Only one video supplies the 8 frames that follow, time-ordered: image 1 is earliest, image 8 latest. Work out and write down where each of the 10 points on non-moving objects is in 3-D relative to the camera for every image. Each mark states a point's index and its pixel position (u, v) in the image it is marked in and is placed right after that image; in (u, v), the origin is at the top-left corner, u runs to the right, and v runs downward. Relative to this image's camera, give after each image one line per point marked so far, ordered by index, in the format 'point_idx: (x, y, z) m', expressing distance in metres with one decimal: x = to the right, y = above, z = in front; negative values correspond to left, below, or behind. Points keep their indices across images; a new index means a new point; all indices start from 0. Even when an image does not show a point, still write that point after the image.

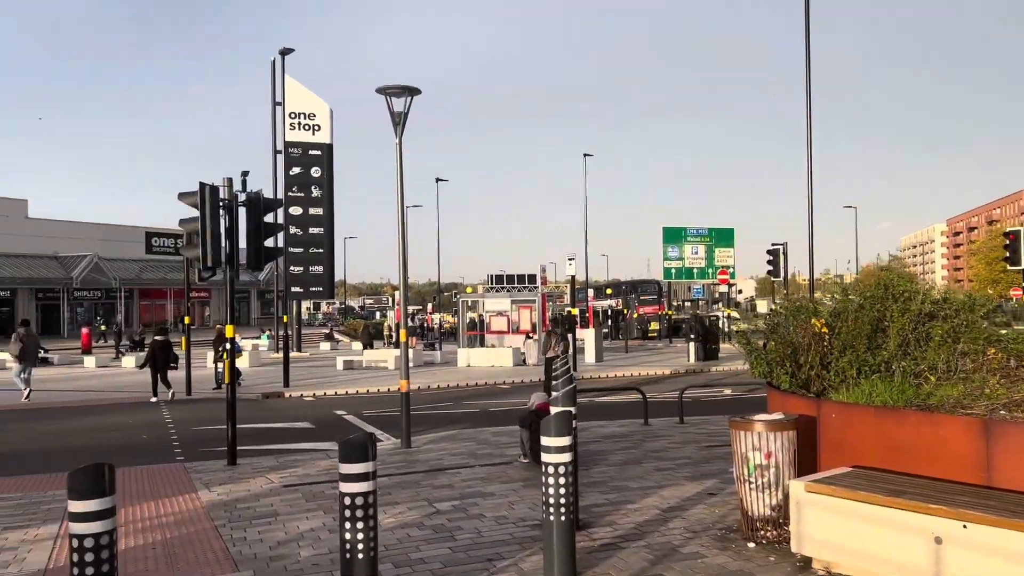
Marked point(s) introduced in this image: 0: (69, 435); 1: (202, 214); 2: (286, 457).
0: (-8.1, -2.7, +15.3) m
1: (-4.3, +1.0, +11.7) m
2: (-3.4, -2.5, +12.5) m
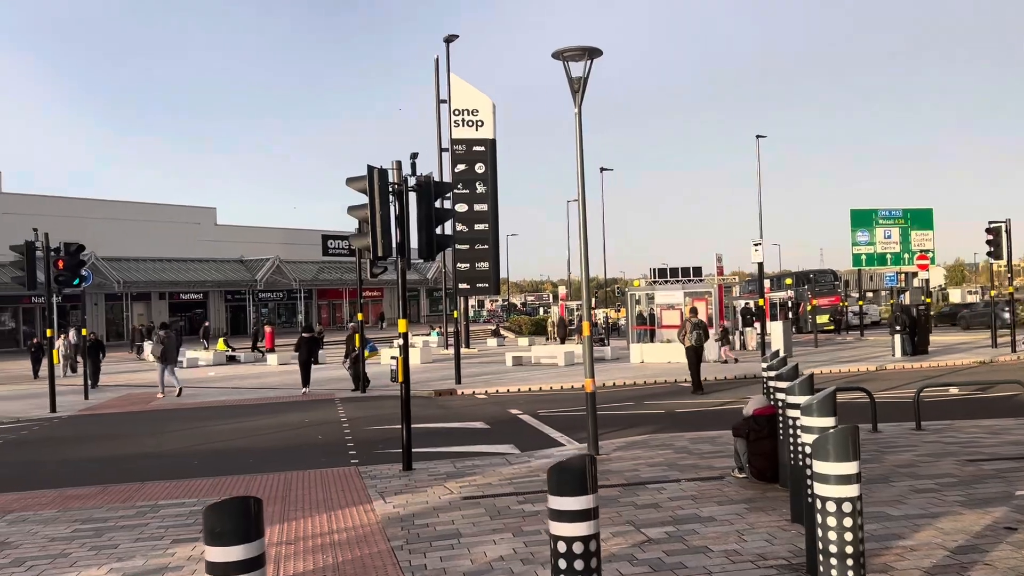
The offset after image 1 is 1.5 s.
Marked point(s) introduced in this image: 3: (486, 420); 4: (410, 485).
0: (-4.8, -2.6, +15.1) m
1: (-1.8, +1.1, +10.8) m
2: (-0.7, -2.4, +11.4) m
3: (-0.5, -2.6, +16.4) m
4: (-1.2, -2.4, +10.0) m
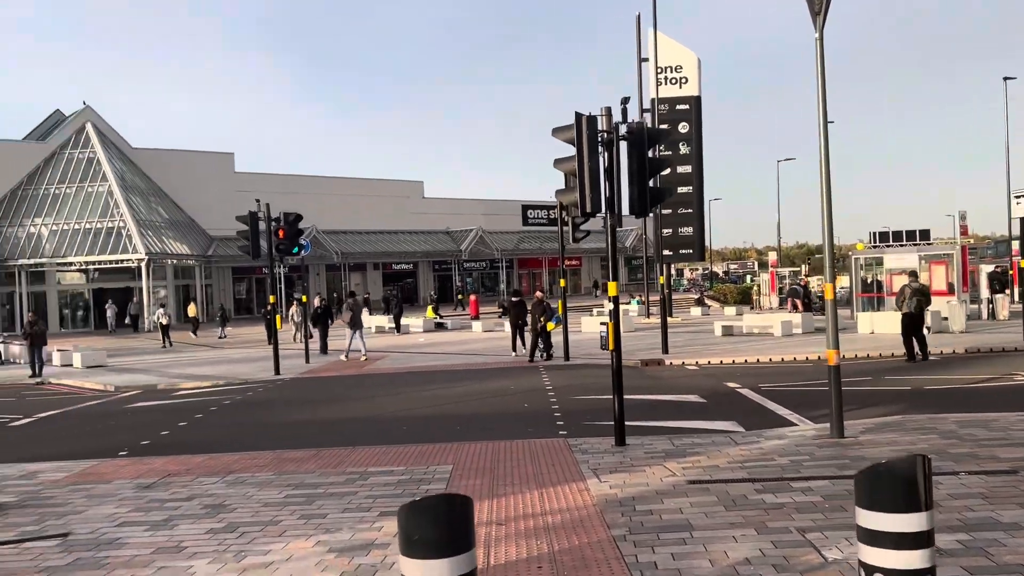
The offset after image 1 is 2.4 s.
0: (-1.0, -2.0, +14.9) m
1: (+0.8, +1.6, +9.9) m
2: (+2.1, -1.9, +10.3) m
3: (+3.4, -1.9, +15.1) m
4: (+1.2, -1.9, +9.1) m
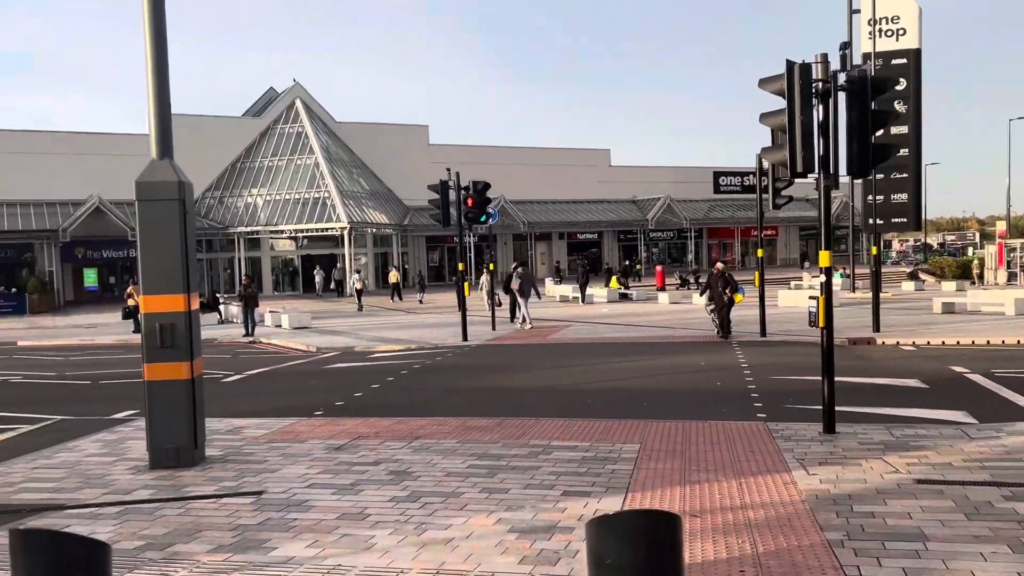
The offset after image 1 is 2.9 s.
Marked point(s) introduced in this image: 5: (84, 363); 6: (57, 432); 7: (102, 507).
0: (+2.2, -1.5, +14.3) m
1: (+2.9, +1.9, +8.9) m
2: (+4.3, -1.6, +9.1) m
3: (+6.6, -1.4, +13.5) m
4: (+3.1, -1.6, +8.1) m
5: (-9.2, -1.6, +18.0) m
6: (-5.6, -1.8, +10.2) m
7: (-3.3, -1.7, +6.7) m
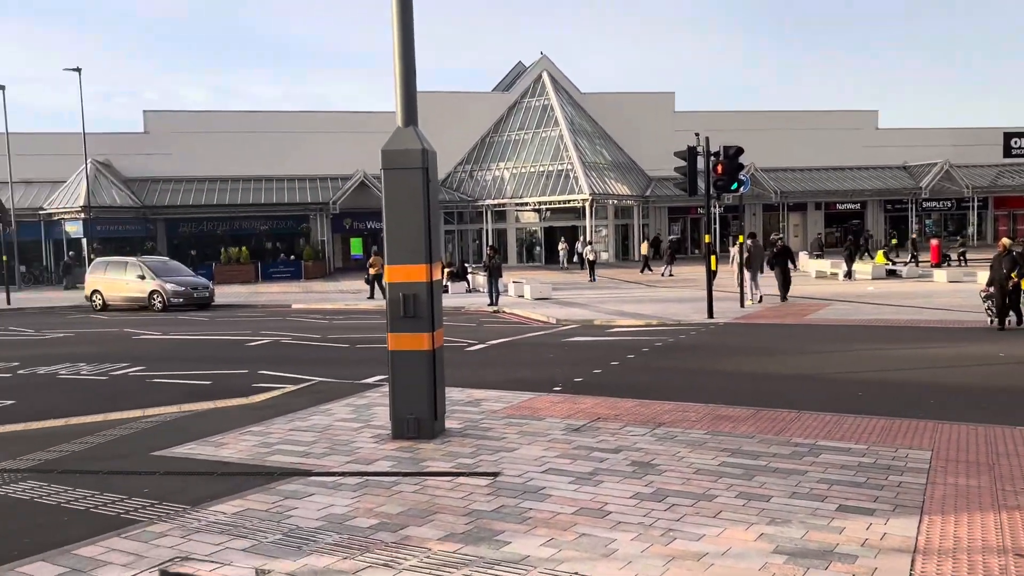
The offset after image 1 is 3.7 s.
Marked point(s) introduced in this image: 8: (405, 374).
0: (+6.1, -1.1, +12.4) m
1: (+5.3, +2.1, +6.9) m
2: (+6.6, -1.4, +6.9) m
3: (+10.1, -1.2, +10.4) m
4: (+5.2, -1.5, +6.2) m
5: (-3.8, -0.9, +19.2) m
6: (-2.5, -1.4, +10.7) m
7: (-1.3, -1.5, +6.6) m
8: (-1.0, -0.8, +7.9) m
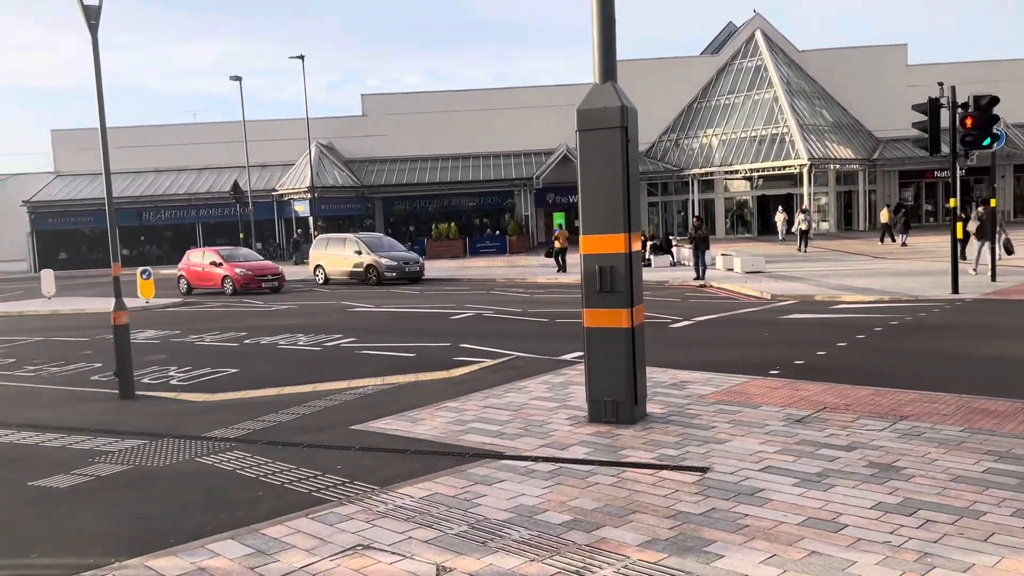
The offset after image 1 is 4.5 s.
0: (+8.7, -0.7, +9.9) m
1: (+6.6, +2.3, +4.7) m
2: (+7.9, -1.2, +4.5) m
3: (+12.1, -0.9, +7.1) m
4: (+6.4, -1.3, +4.2) m
5: (+0.8, -0.3, +18.9) m
6: (0.0, -1.0, +10.4) m
7: (+0.2, -1.3, +6.1) m
8: (+0.8, -0.5, +7.3) m
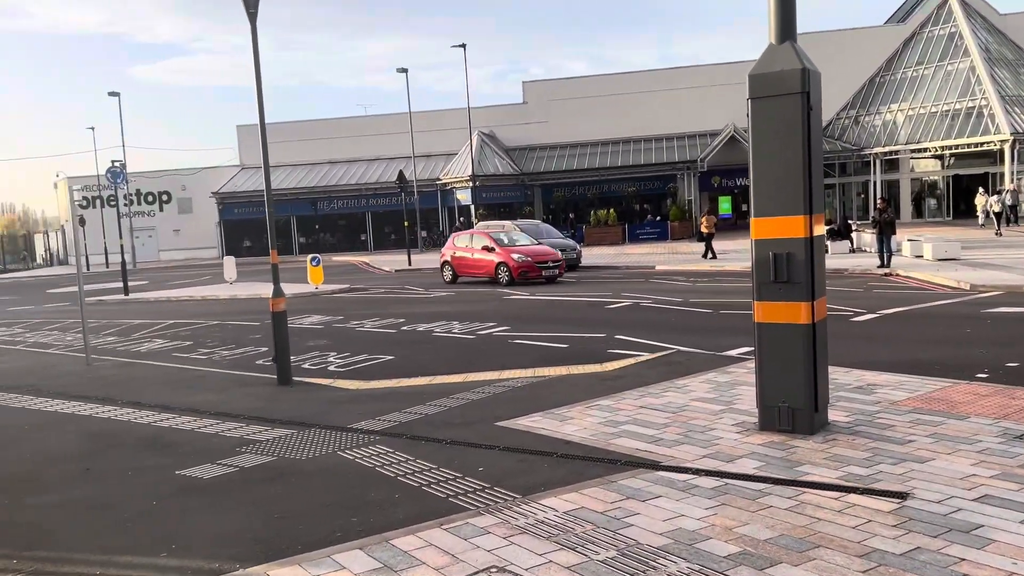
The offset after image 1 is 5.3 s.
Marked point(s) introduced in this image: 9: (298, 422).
0: (+10.3, -0.7, +7.5) m
1: (+7.3, +2.3, +2.7) m
2: (+8.5, -1.2, +2.3) m
3: (+13.1, -0.9, +4.0) m
4: (+7.0, -1.3, +2.3) m
5: (+4.2, -0.1, +17.8) m
6: (+1.8, -0.9, +9.6) m
7: (+1.2, -1.2, +5.4) m
8: (+2.0, -0.5, +6.4) m
9: (-1.9, -1.2, +7.6) m
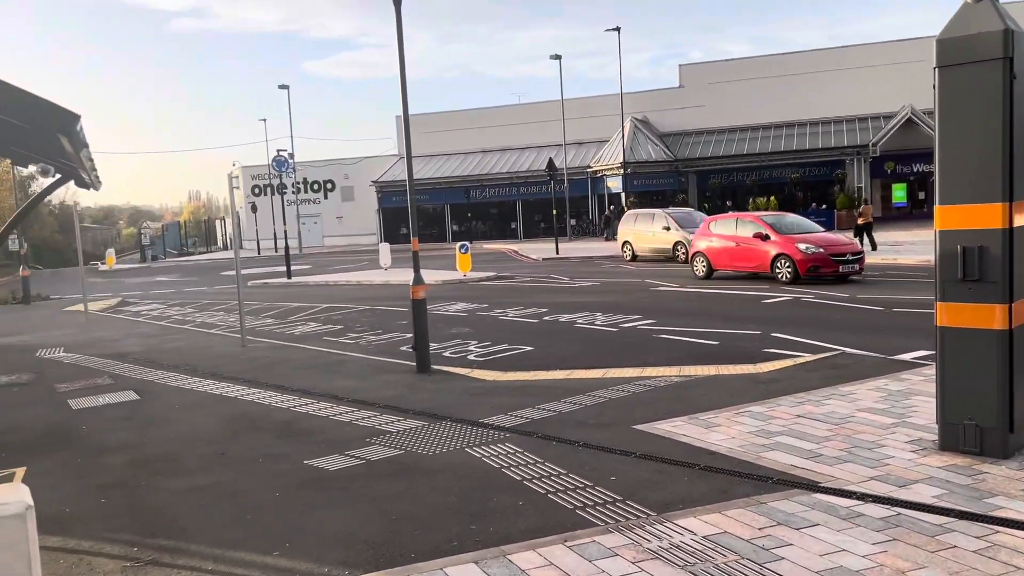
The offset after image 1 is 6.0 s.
0: (+11.3, -0.8, +5.1) m
1: (+7.5, +2.2, +0.9) m
2: (+8.6, -1.4, +0.3) m
3: (+13.4, -1.2, +1.2) m
4: (+7.1, -1.4, +0.6) m
5: (+7.2, 0.0, +16.3) m
6: (+3.4, -0.8, +8.7) m
7: (+2.0, -1.2, +4.7) m
8: (+3.0, -0.5, +5.5) m
9: (-0.7, -1.1, +7.5) m
